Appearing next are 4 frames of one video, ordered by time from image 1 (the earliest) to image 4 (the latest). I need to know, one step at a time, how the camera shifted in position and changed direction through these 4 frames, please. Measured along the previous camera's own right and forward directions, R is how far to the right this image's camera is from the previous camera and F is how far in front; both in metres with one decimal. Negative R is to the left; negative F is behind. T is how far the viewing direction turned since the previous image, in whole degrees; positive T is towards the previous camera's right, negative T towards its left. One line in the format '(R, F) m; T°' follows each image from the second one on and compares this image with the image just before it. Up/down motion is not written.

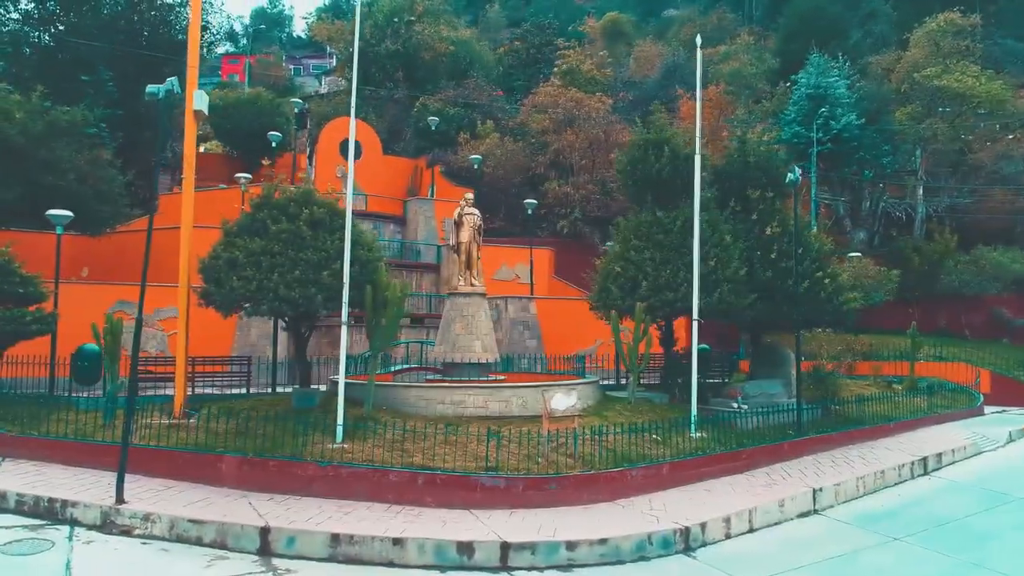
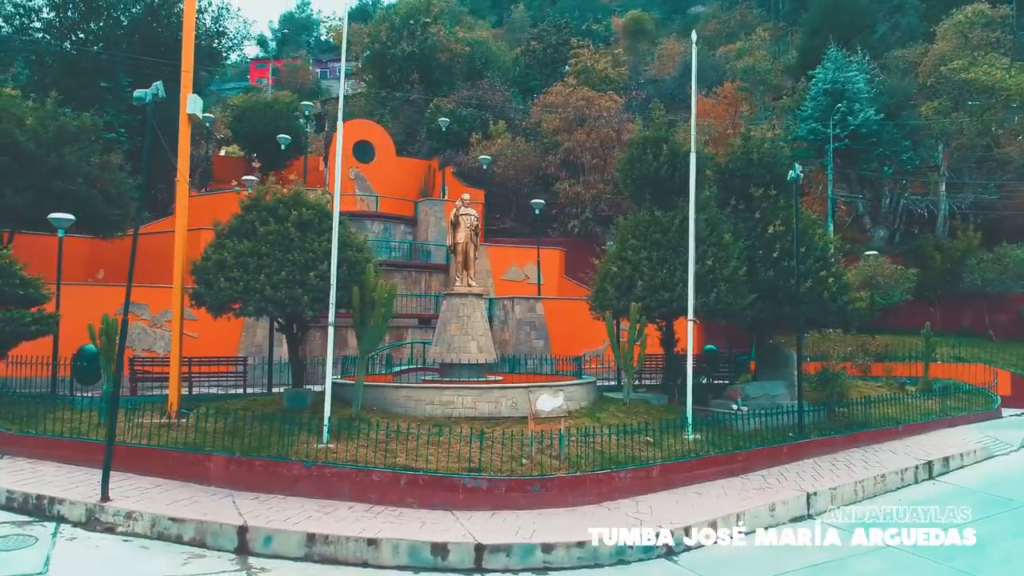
(+0.7, +0.1) m; -3°
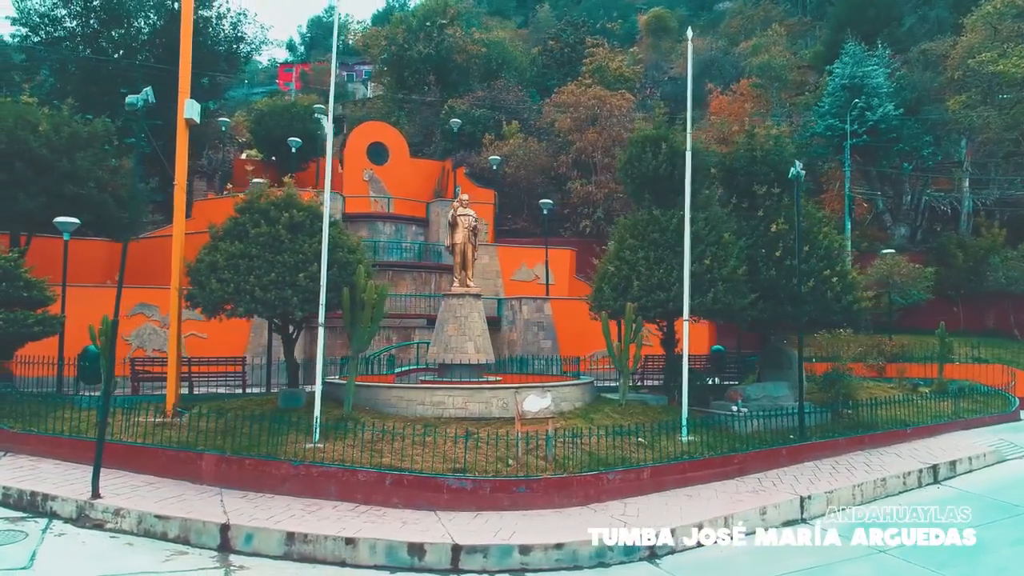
(+0.7, 0.0) m; -3°
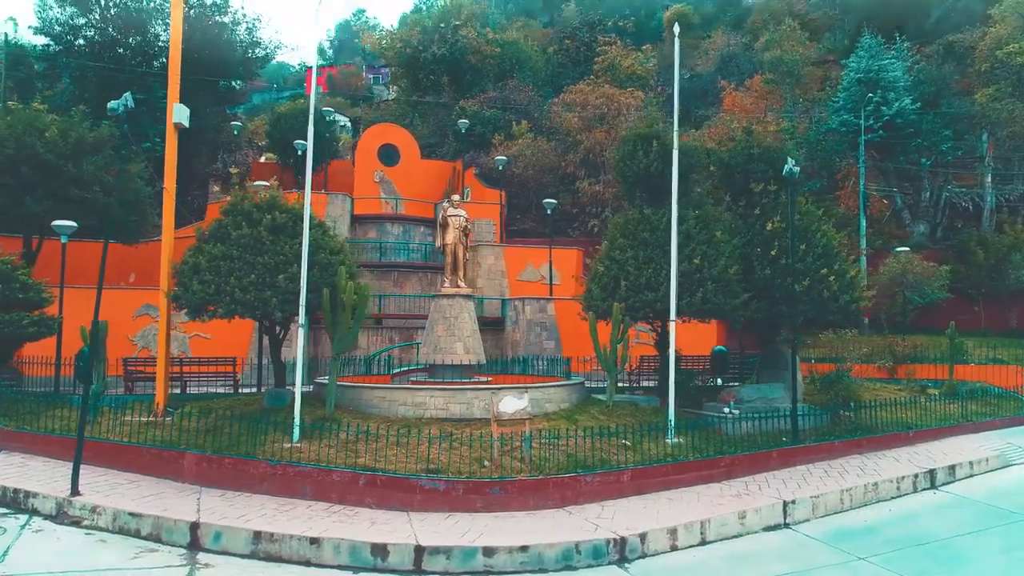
(+0.9, +0.1) m; -3°
